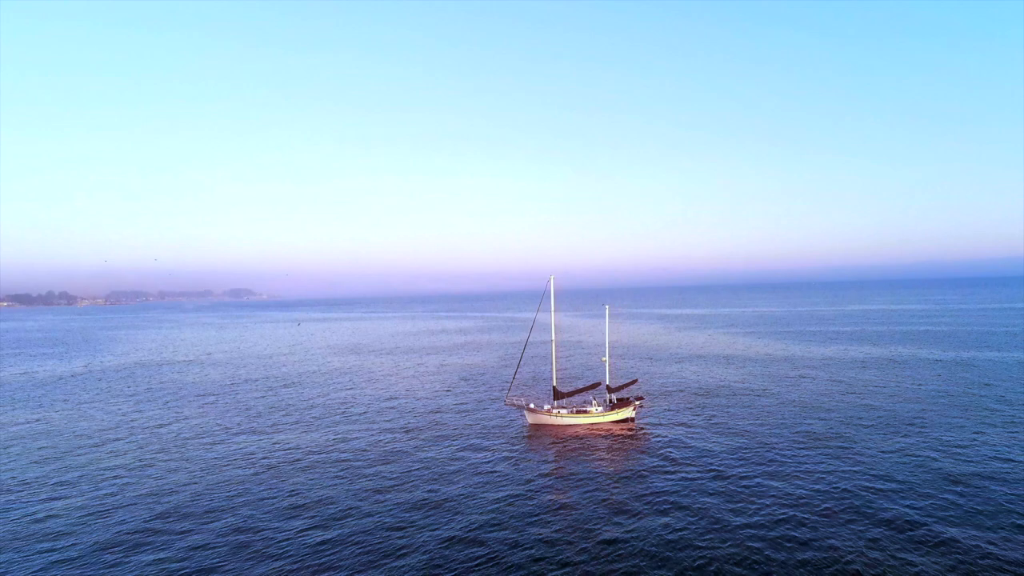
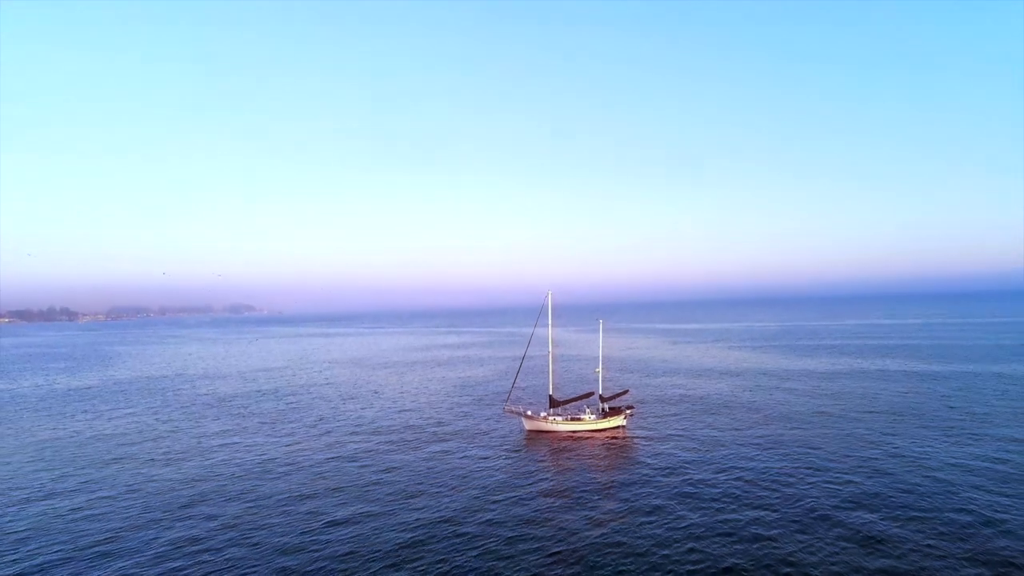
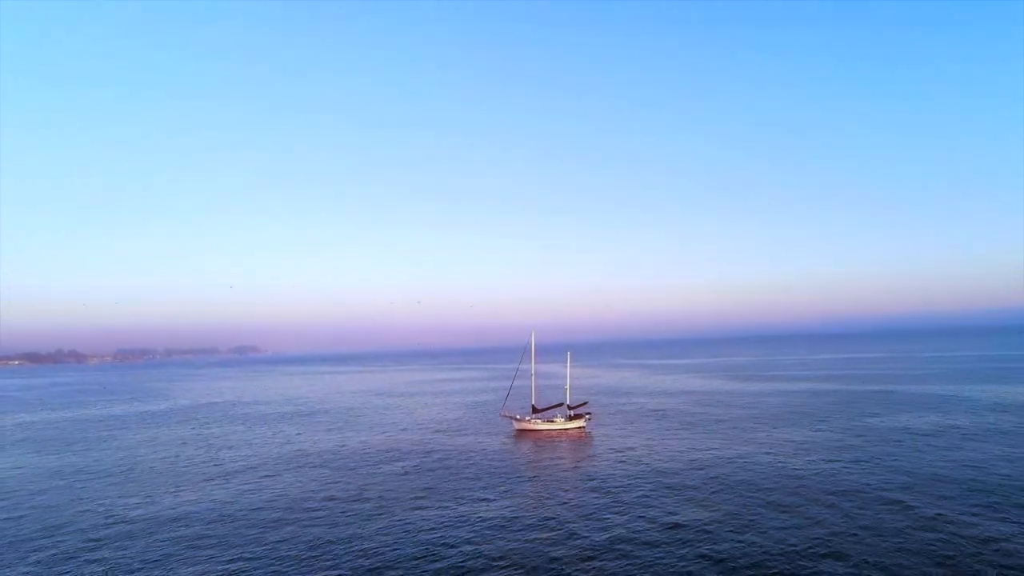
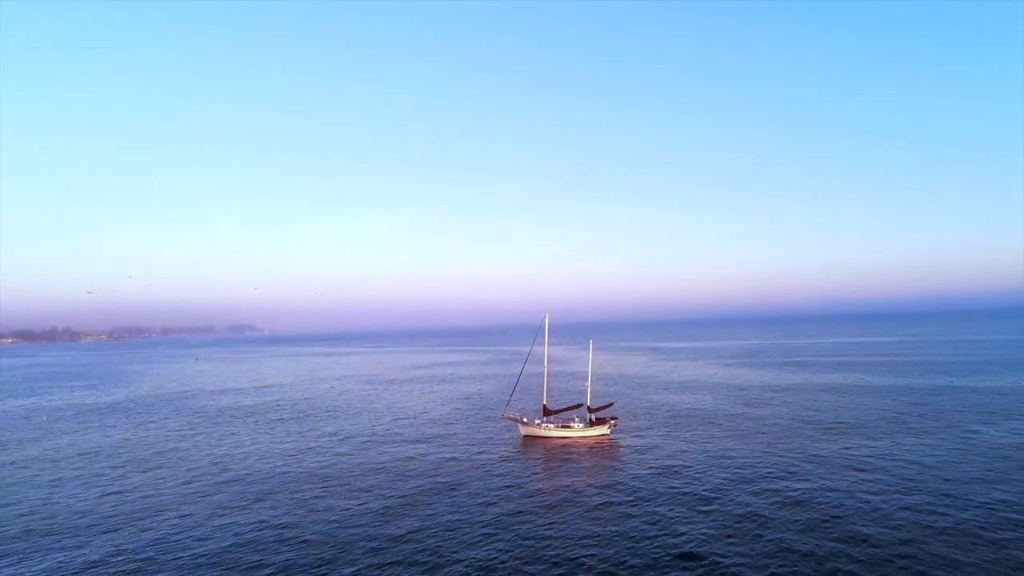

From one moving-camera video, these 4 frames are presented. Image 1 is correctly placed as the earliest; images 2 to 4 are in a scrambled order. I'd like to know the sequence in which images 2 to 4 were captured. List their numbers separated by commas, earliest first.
2, 4, 3
